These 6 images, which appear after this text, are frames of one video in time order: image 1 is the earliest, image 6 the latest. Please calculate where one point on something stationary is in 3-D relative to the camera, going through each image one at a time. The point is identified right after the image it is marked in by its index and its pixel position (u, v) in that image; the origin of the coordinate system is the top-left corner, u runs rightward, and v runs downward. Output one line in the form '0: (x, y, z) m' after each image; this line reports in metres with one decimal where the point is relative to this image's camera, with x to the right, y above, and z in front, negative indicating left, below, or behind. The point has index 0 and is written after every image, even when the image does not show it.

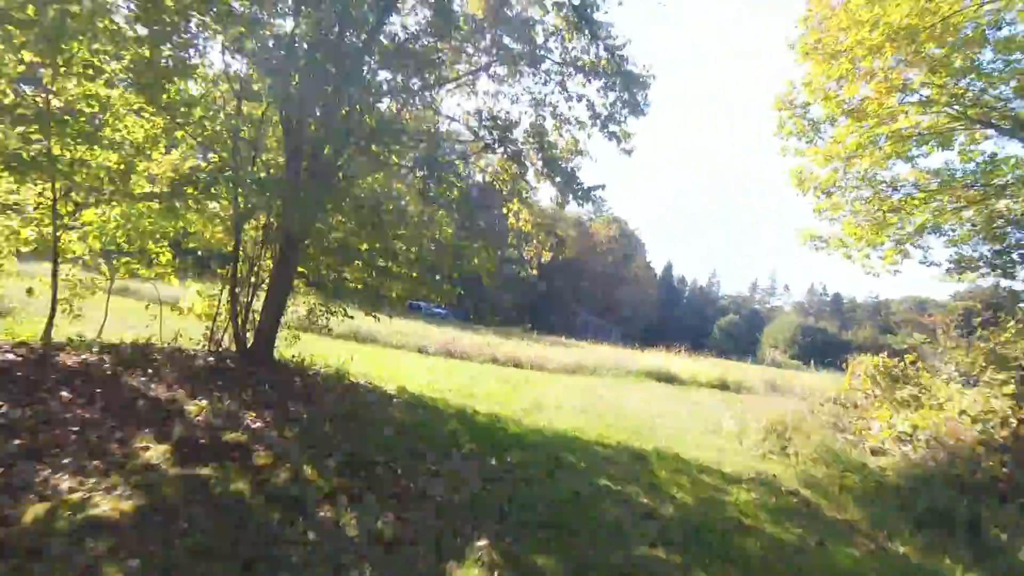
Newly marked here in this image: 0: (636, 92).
0: (+3.4, +5.4, +15.2) m
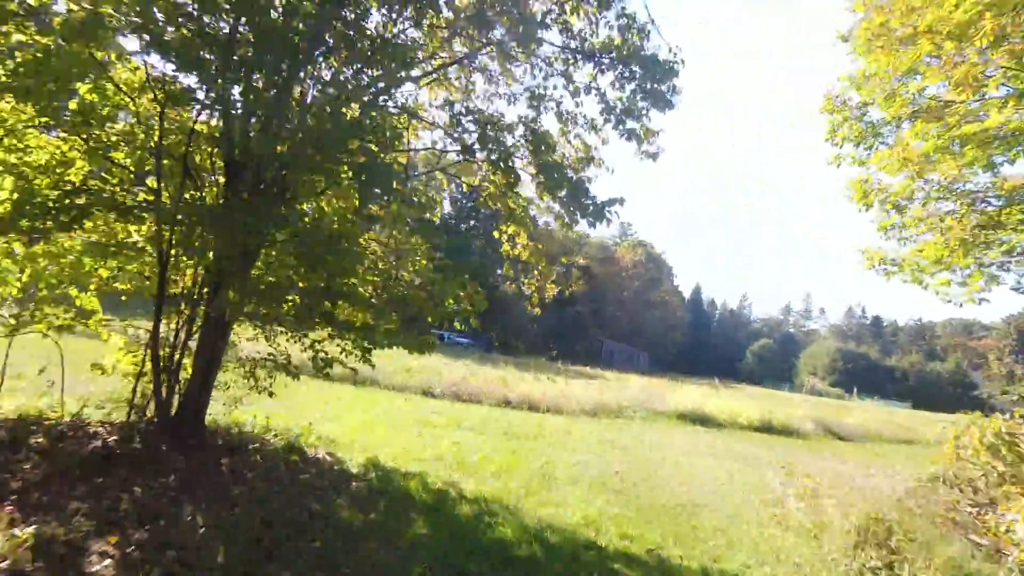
0: (+3.3, +4.5, +12.0) m
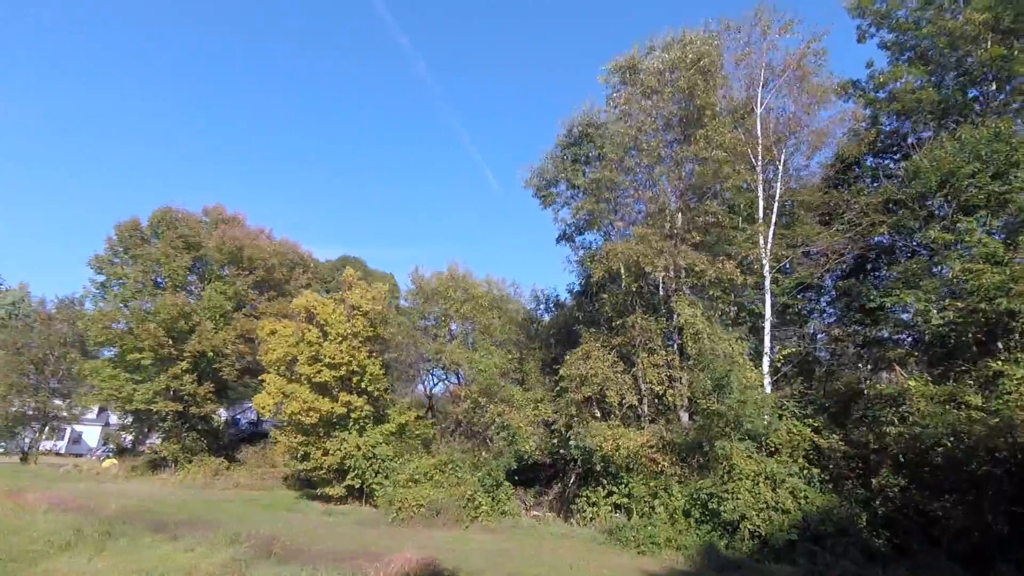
0: (-3.3, +7.0, -5.7) m
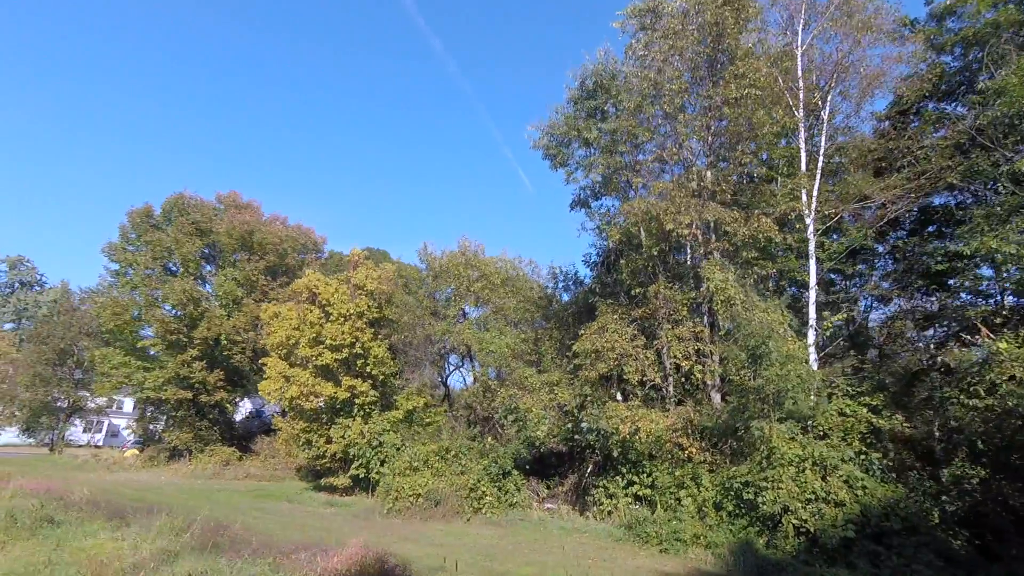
0: (-3.9, +7.1, -5.9) m
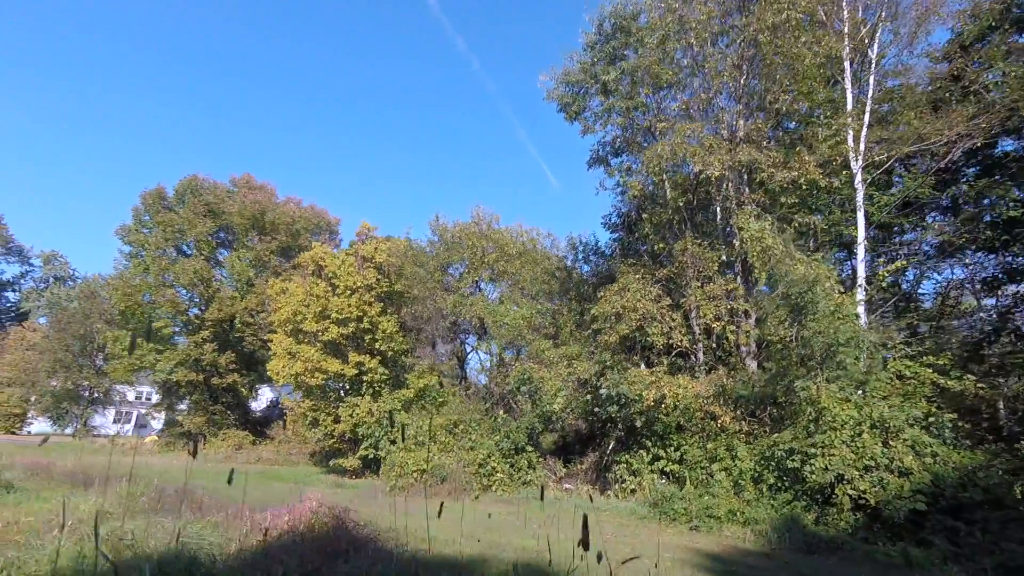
0: (-4.4, +7.3, -6.0) m
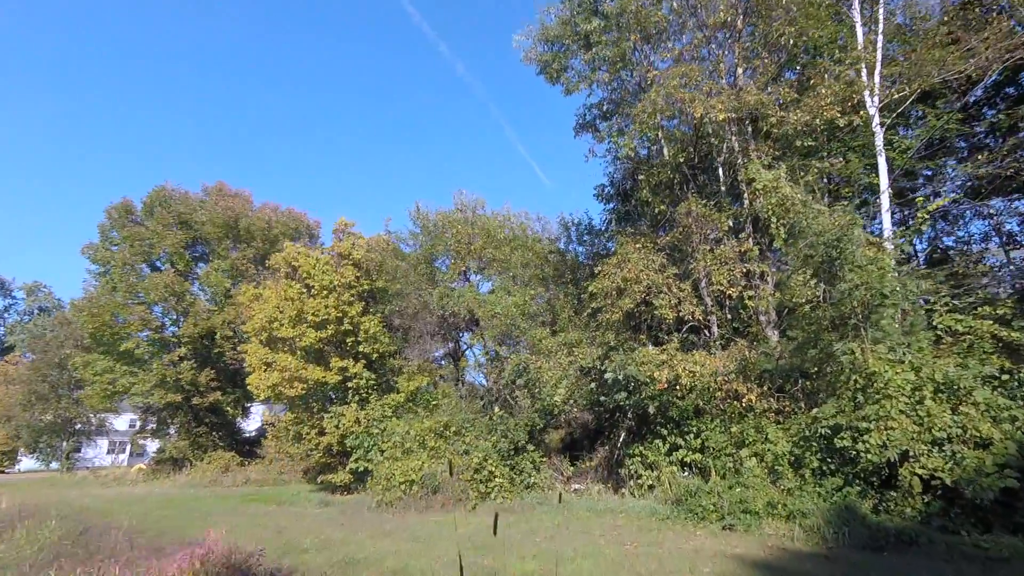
0: (-4.9, +7.1, -6.4) m
